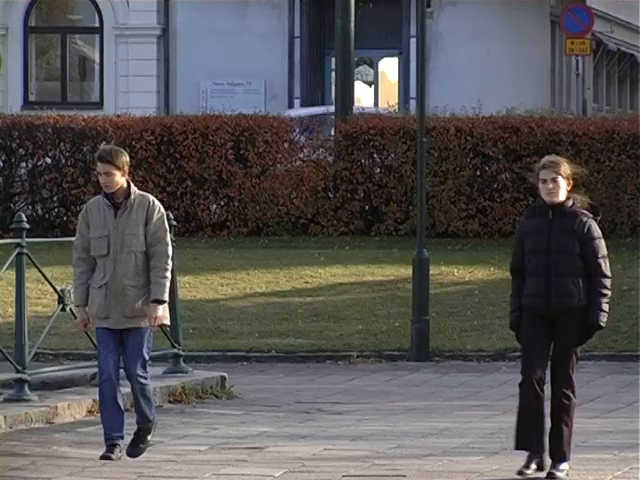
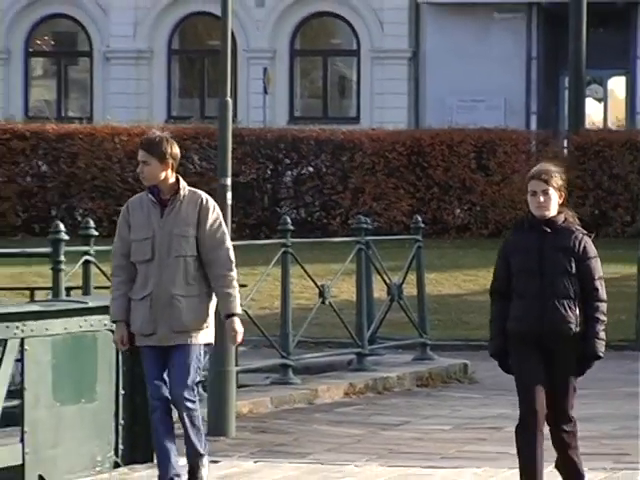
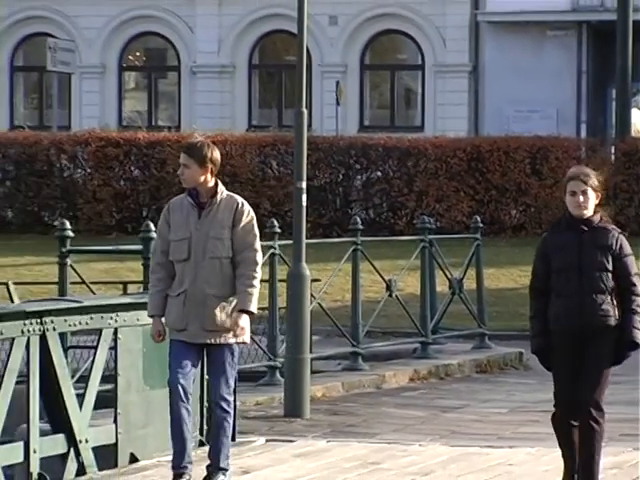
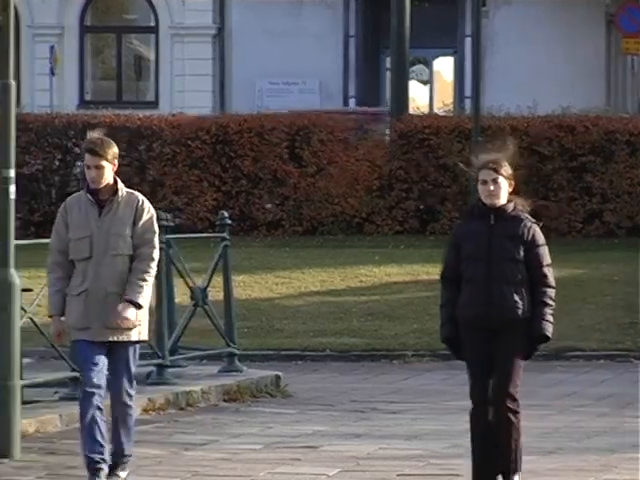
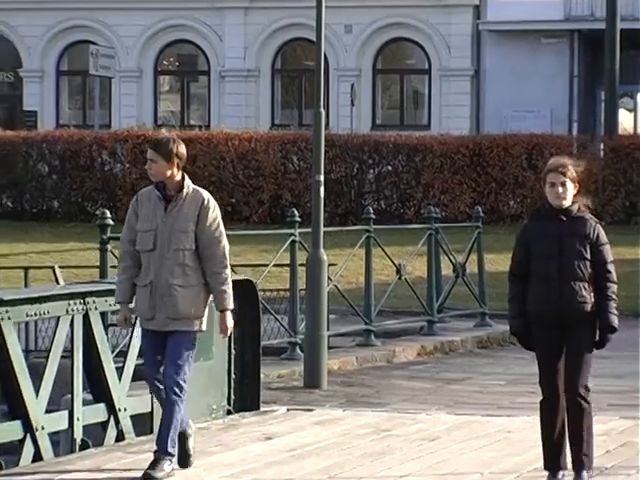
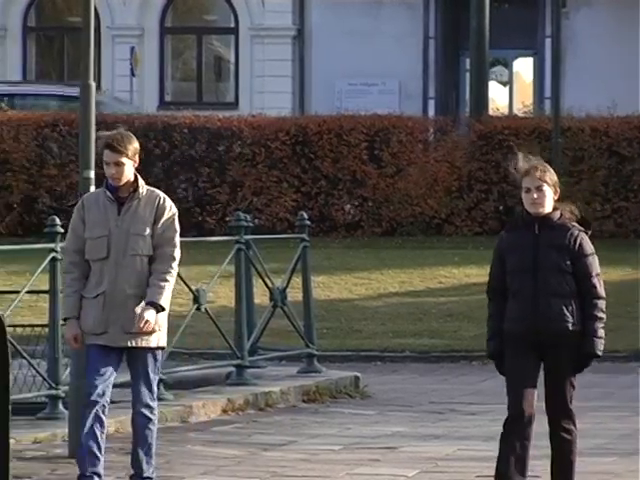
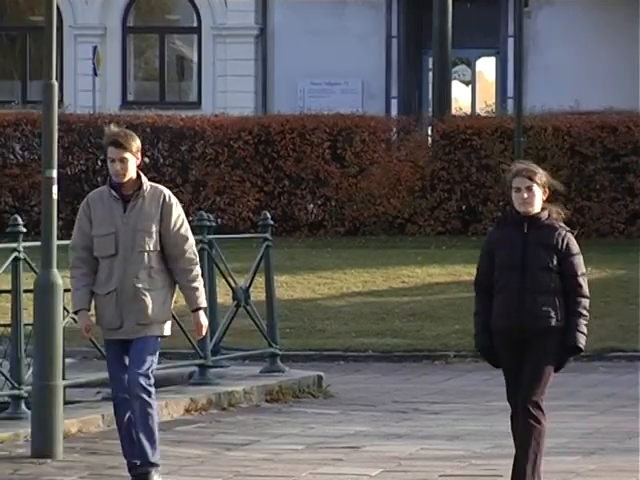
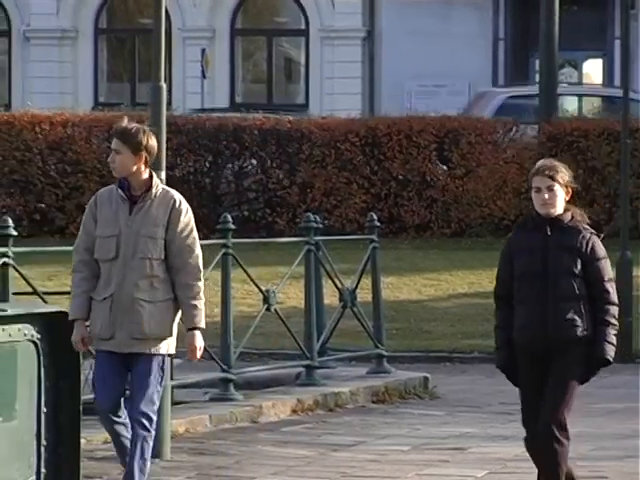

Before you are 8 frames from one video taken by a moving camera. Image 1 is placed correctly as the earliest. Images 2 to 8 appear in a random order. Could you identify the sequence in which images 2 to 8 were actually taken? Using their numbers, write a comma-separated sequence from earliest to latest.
4, 7, 6, 8, 2, 3, 5
